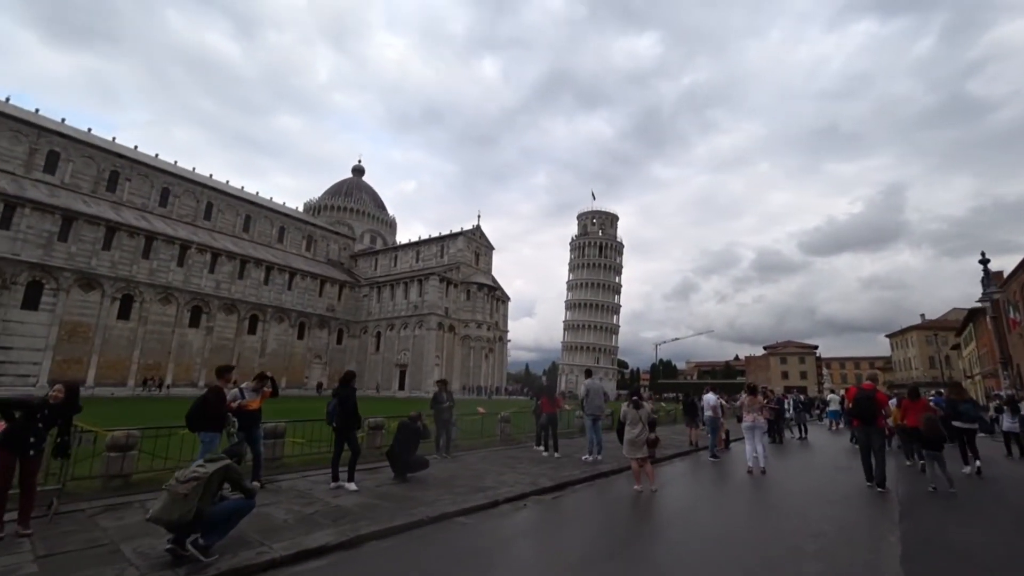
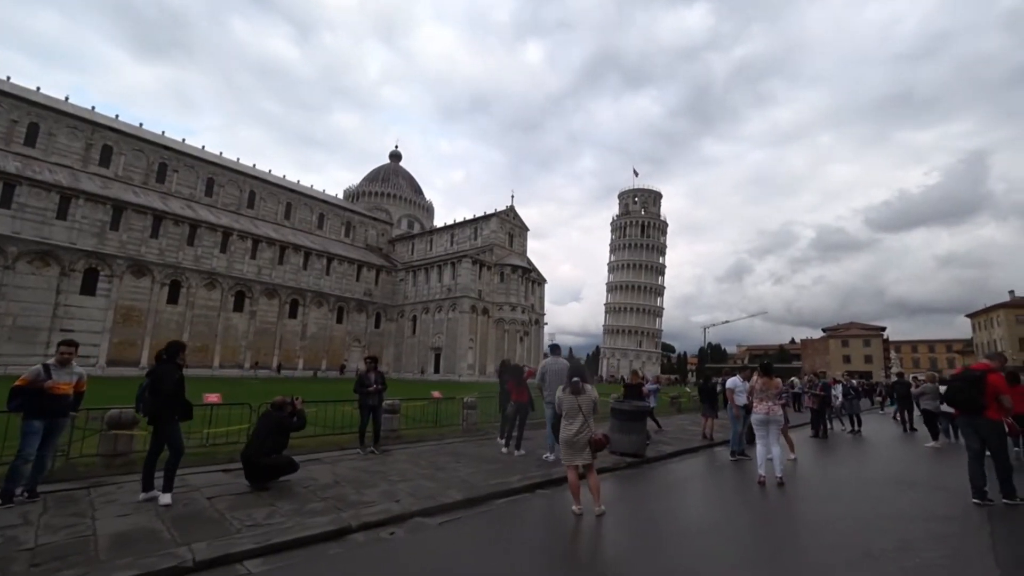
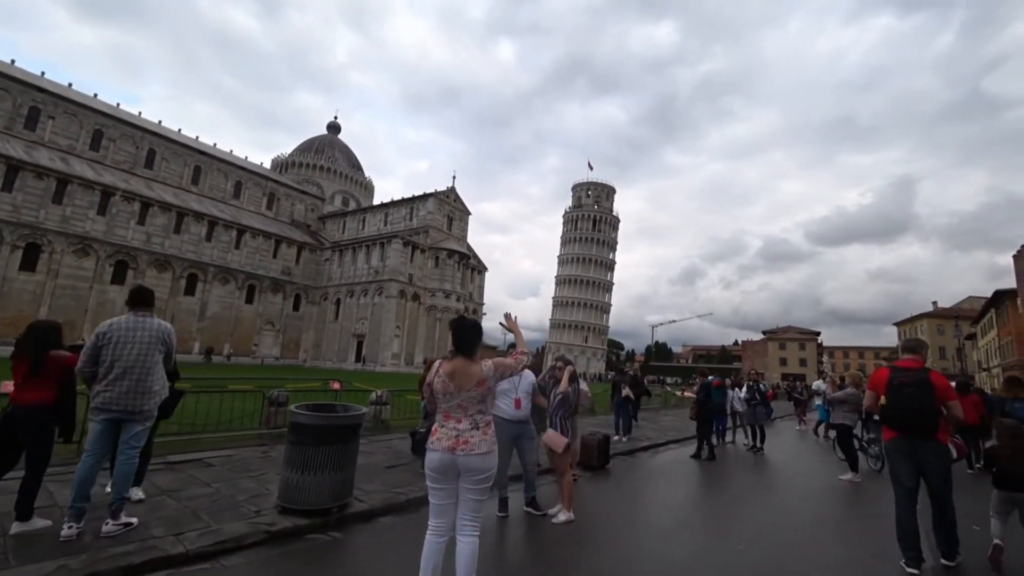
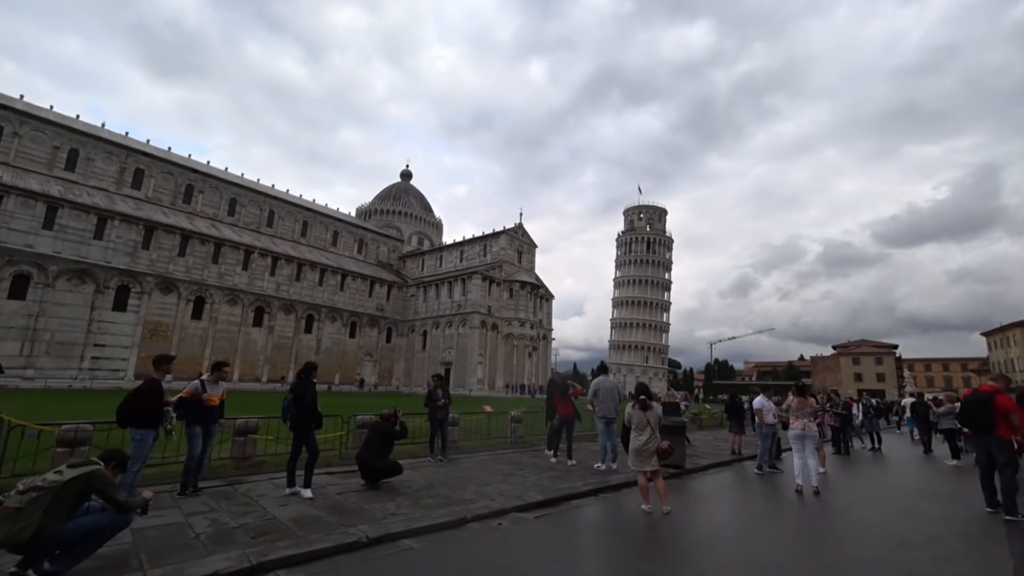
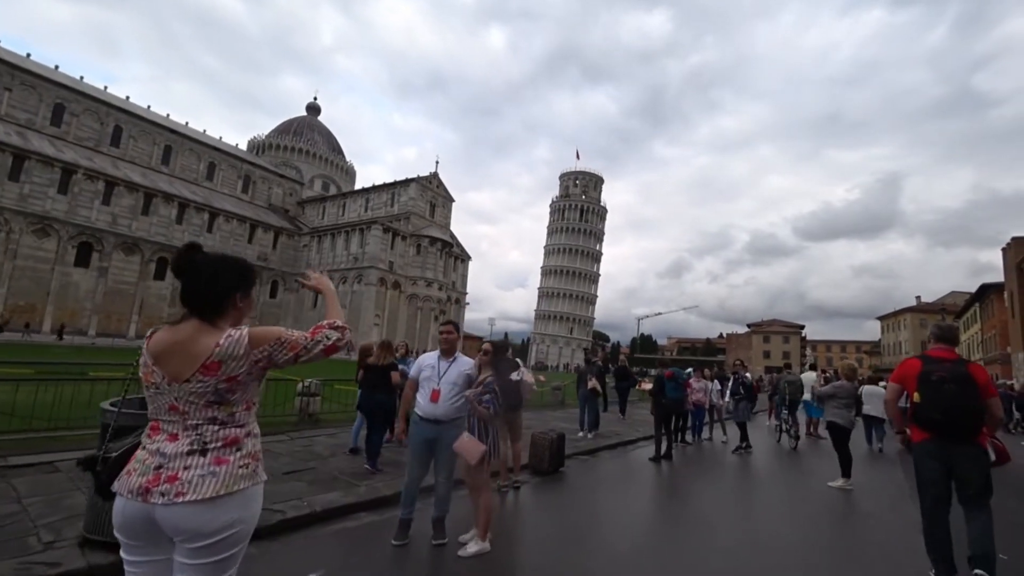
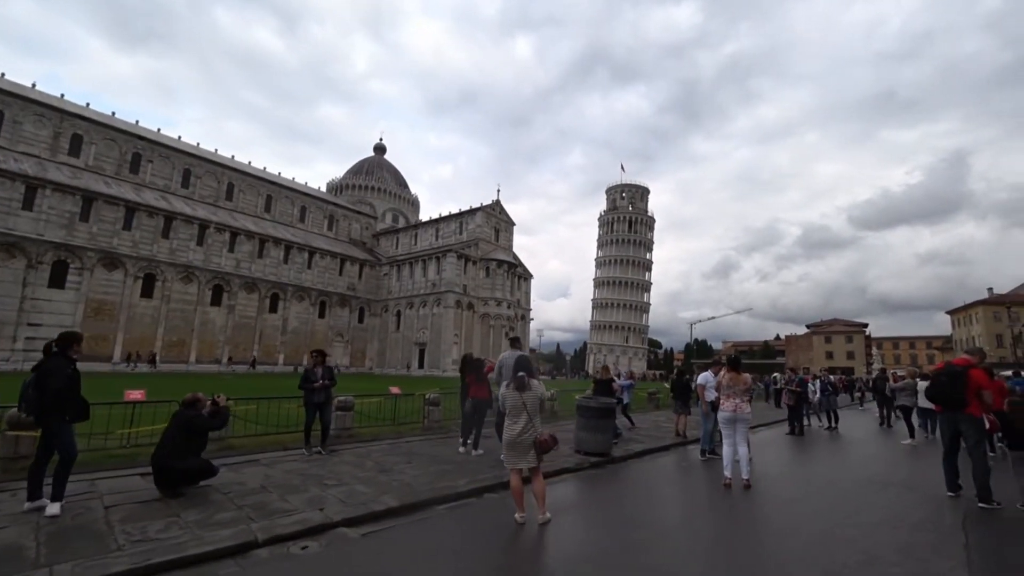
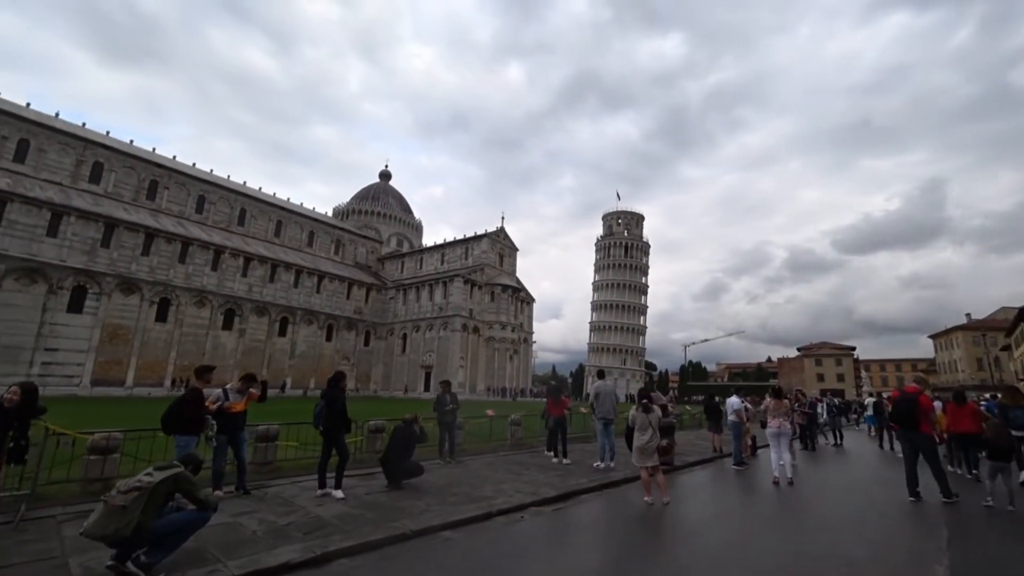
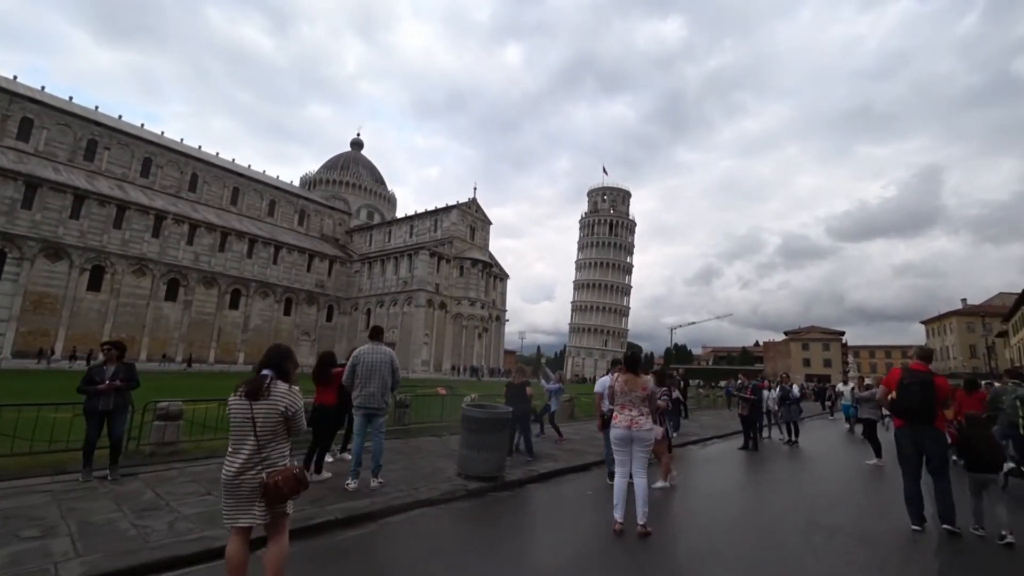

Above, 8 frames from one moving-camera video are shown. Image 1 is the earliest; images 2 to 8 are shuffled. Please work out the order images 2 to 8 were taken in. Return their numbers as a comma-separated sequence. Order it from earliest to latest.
7, 4, 2, 6, 8, 3, 5
